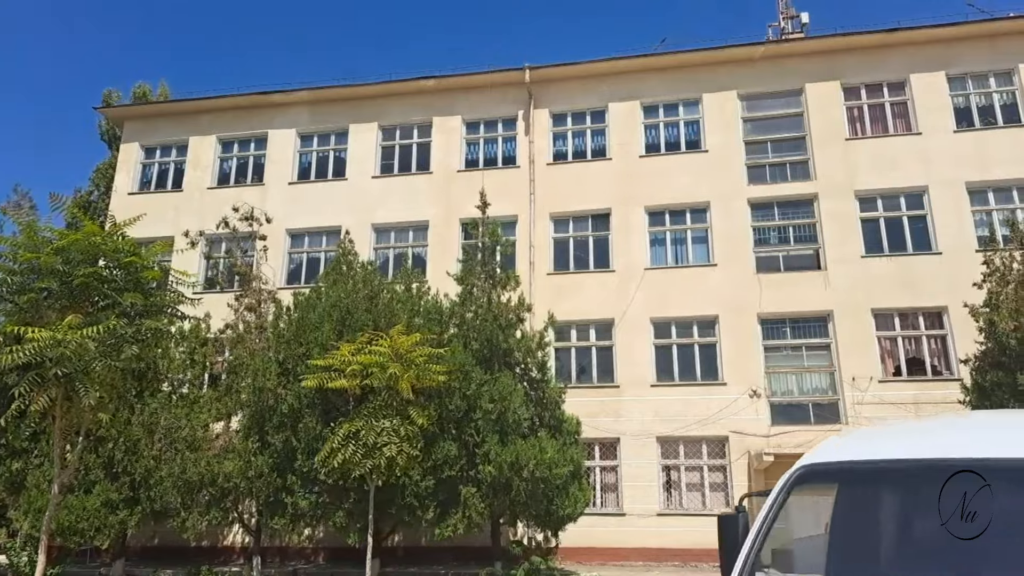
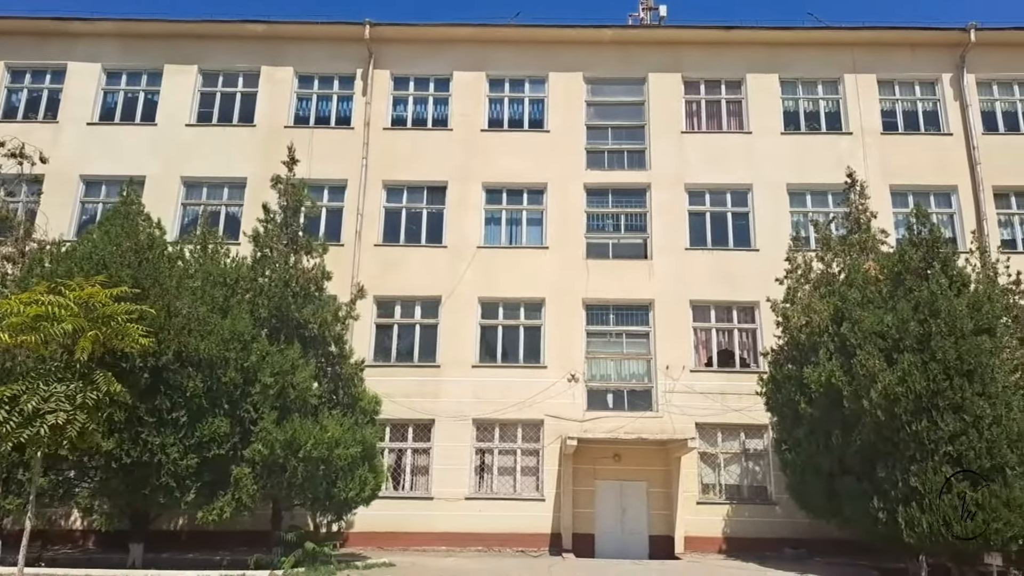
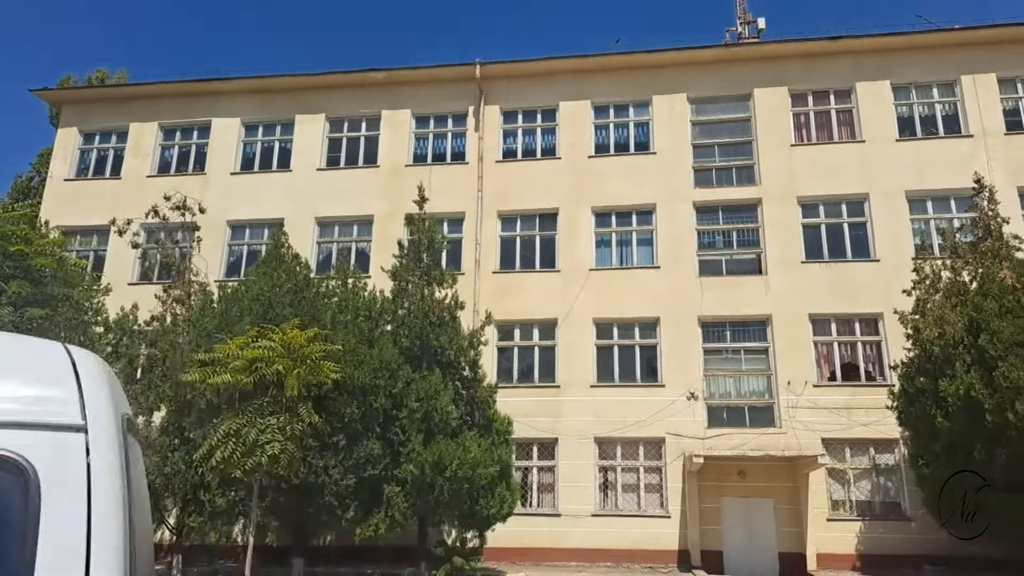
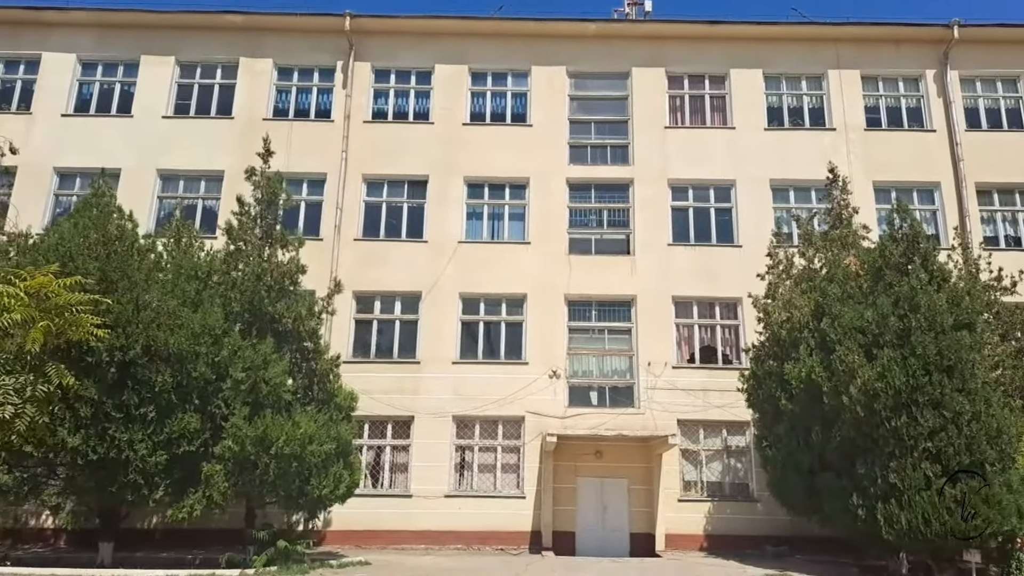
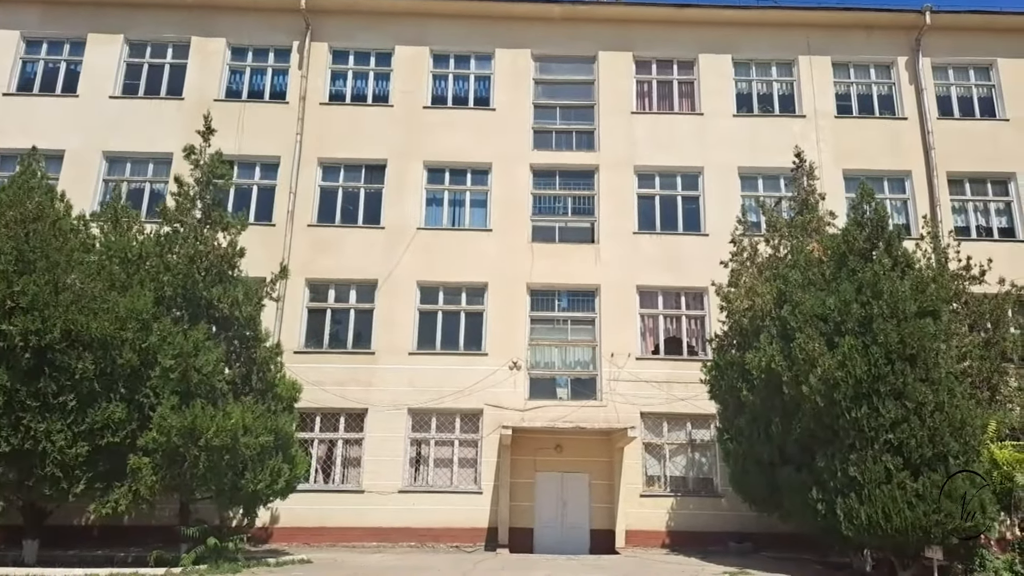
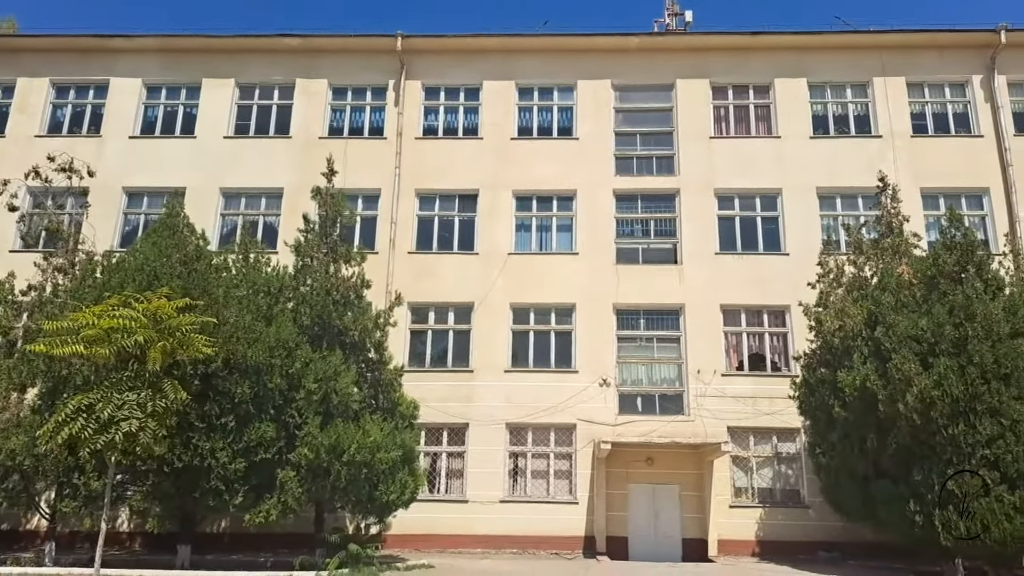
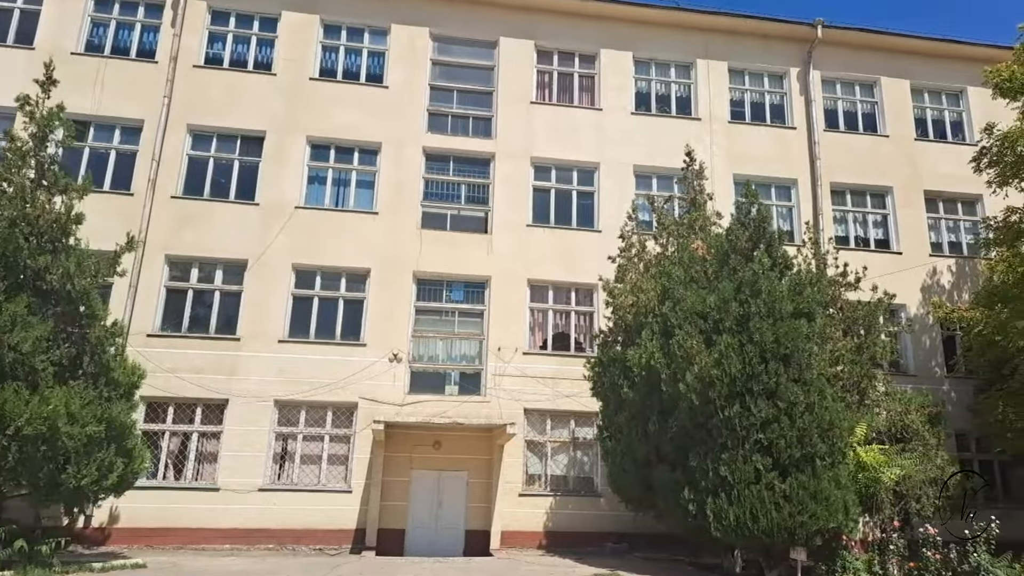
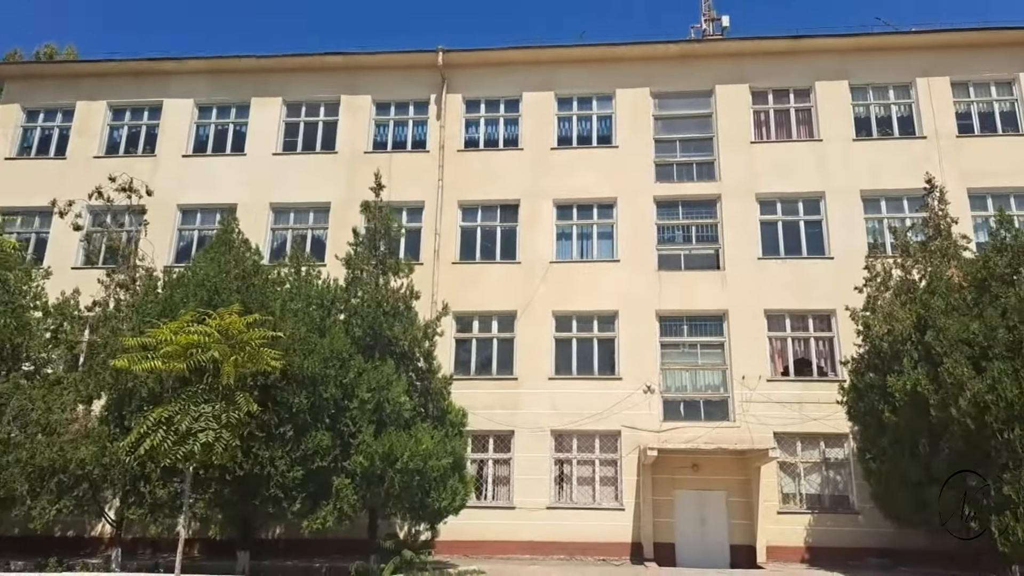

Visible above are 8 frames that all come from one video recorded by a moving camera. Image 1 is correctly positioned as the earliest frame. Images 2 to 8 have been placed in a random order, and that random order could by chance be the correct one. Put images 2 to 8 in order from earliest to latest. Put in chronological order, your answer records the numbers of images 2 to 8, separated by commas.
3, 8, 6, 2, 4, 5, 7
